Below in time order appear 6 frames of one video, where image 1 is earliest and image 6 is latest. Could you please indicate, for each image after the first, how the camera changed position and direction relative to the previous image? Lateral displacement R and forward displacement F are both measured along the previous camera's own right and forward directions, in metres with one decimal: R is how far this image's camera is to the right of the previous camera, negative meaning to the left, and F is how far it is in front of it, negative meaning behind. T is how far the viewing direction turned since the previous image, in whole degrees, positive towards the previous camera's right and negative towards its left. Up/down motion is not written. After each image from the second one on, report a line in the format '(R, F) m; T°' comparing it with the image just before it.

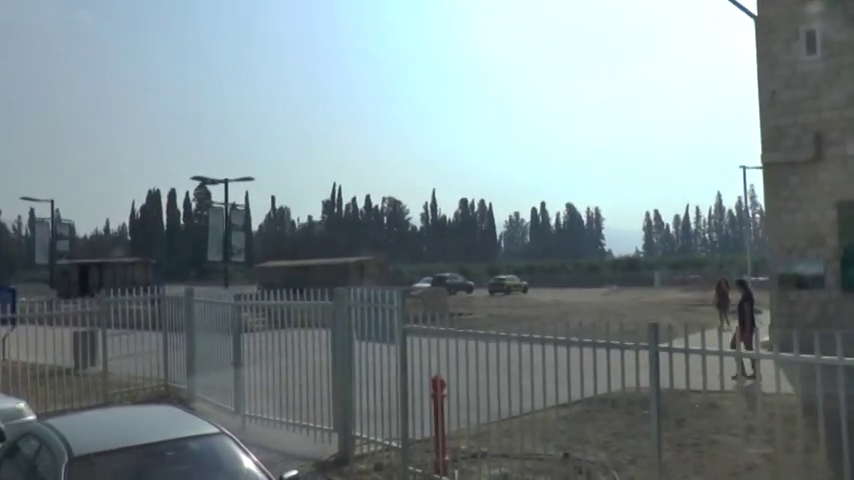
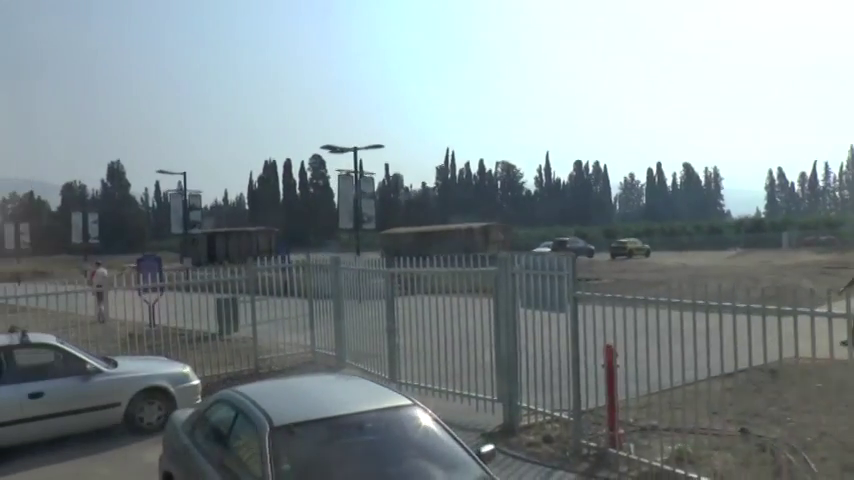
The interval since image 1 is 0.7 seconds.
(-0.5, +0.3) m; -8°
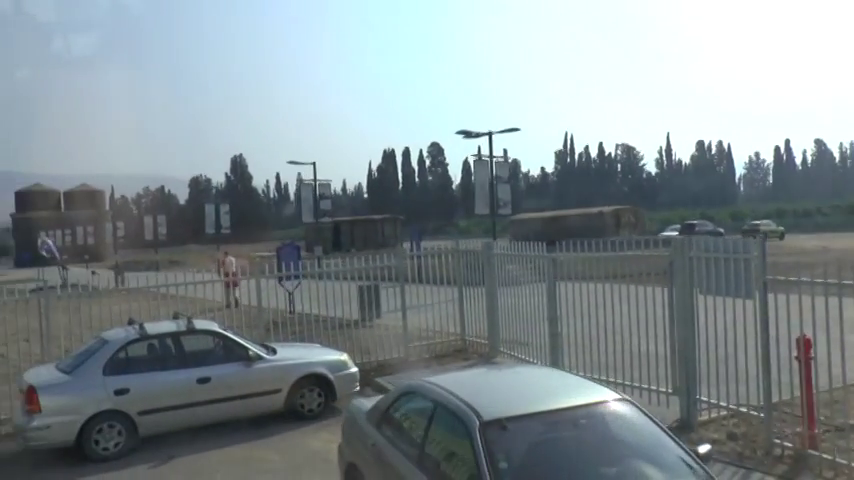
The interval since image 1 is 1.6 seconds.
(-0.4, +0.3) m; -8°
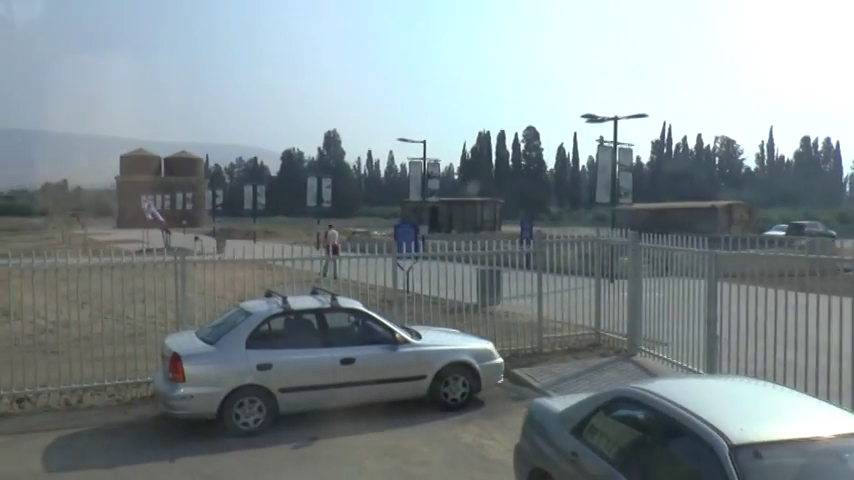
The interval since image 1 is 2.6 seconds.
(-0.6, +0.4) m; -6°
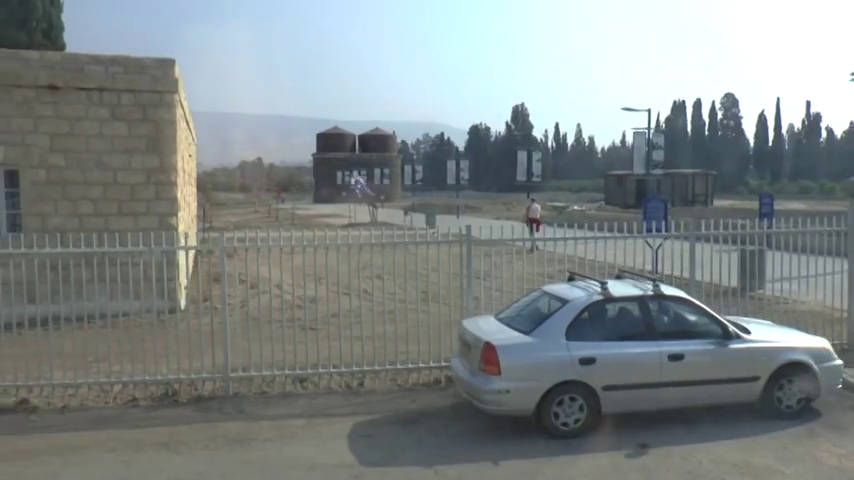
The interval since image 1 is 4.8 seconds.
(-1.1, +0.6) m; -12°
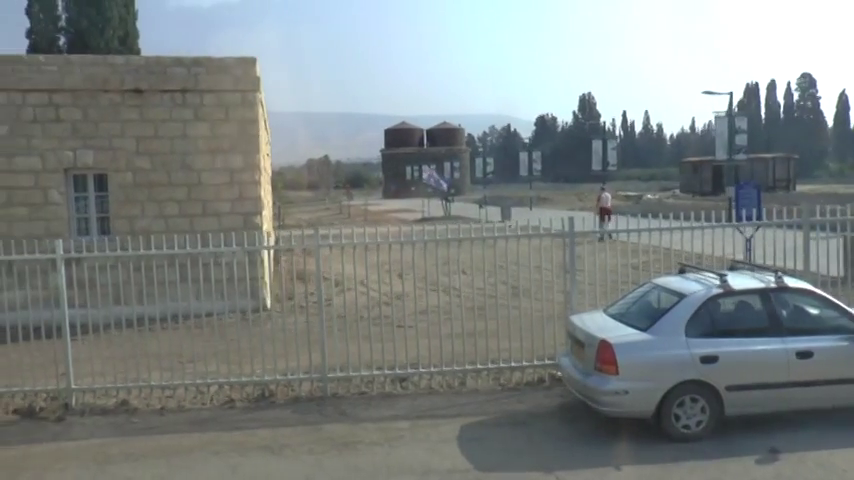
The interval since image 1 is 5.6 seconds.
(-0.3, +0.2) m; -5°
